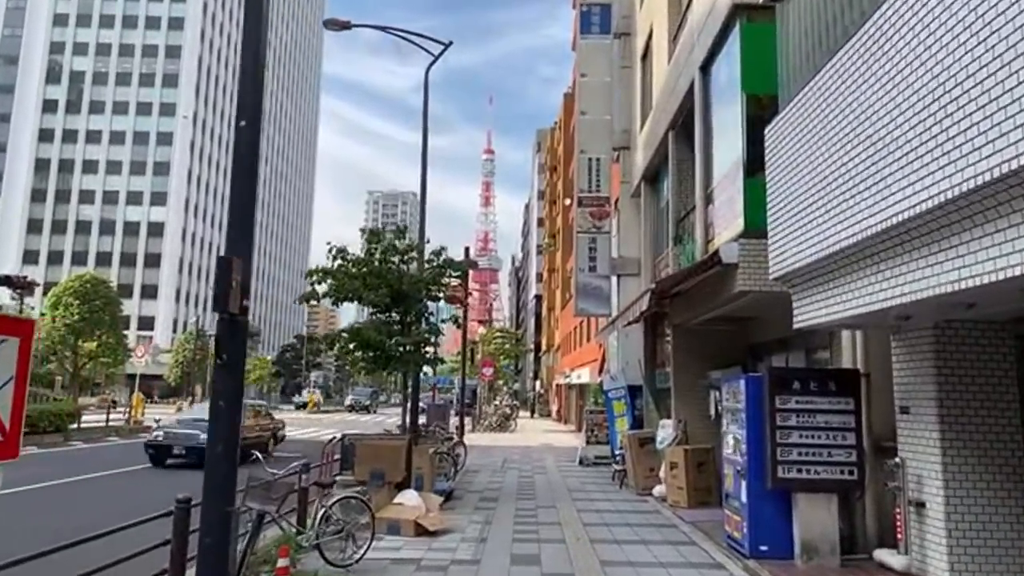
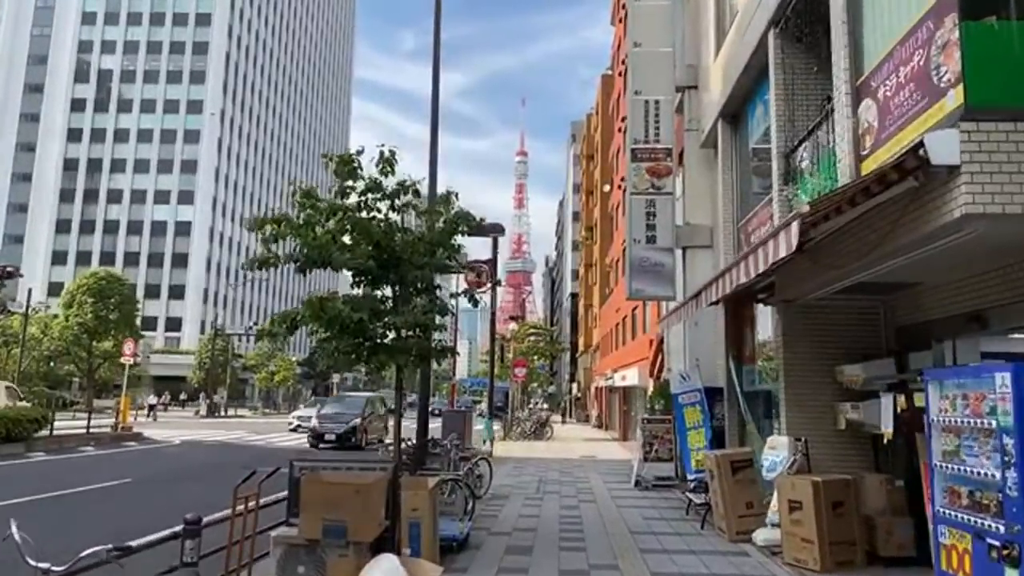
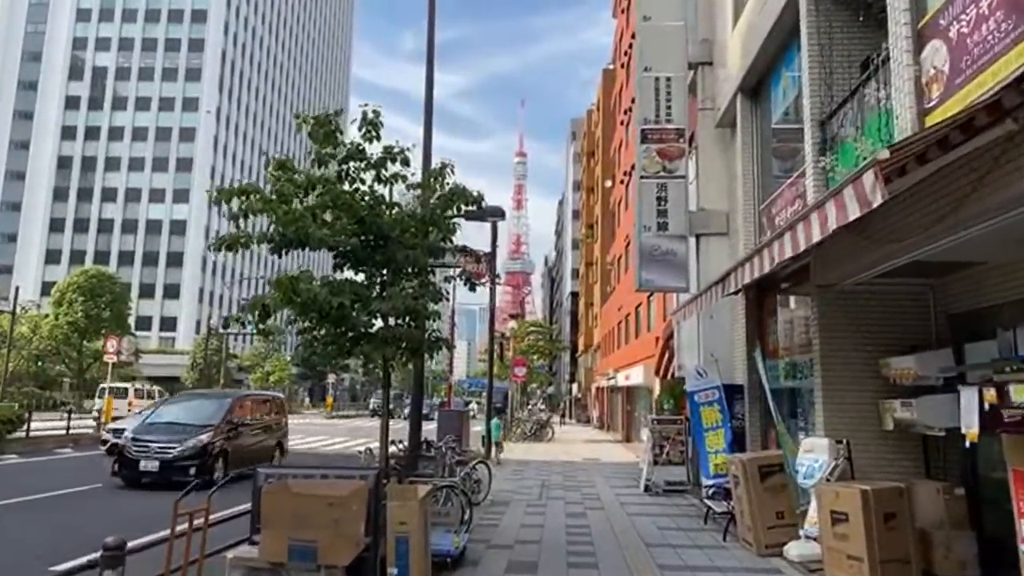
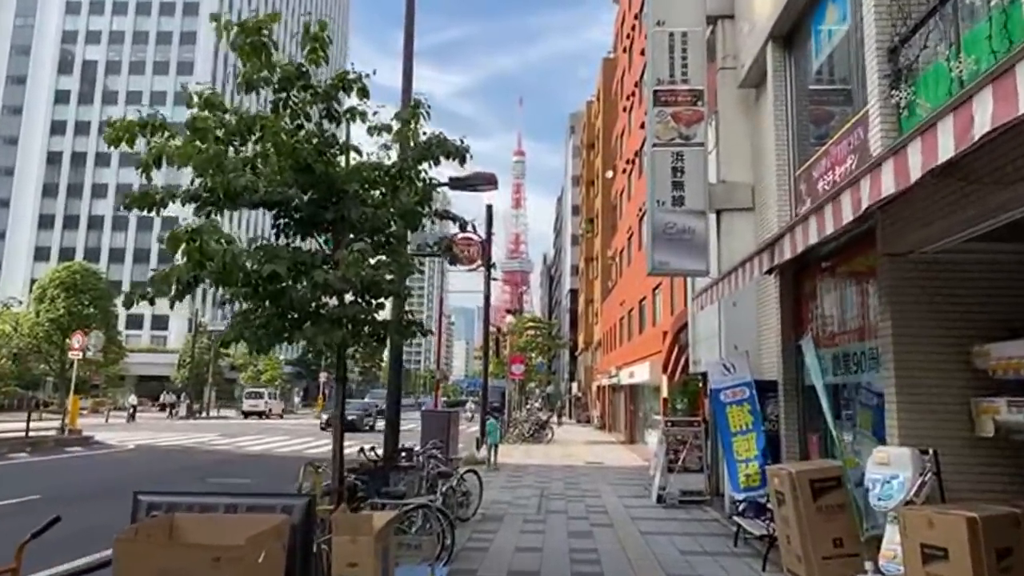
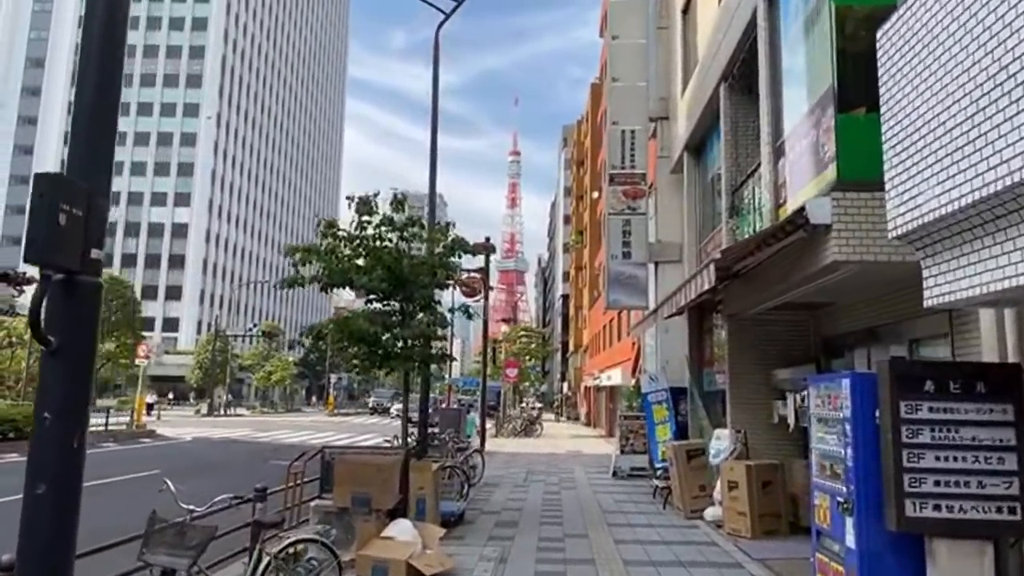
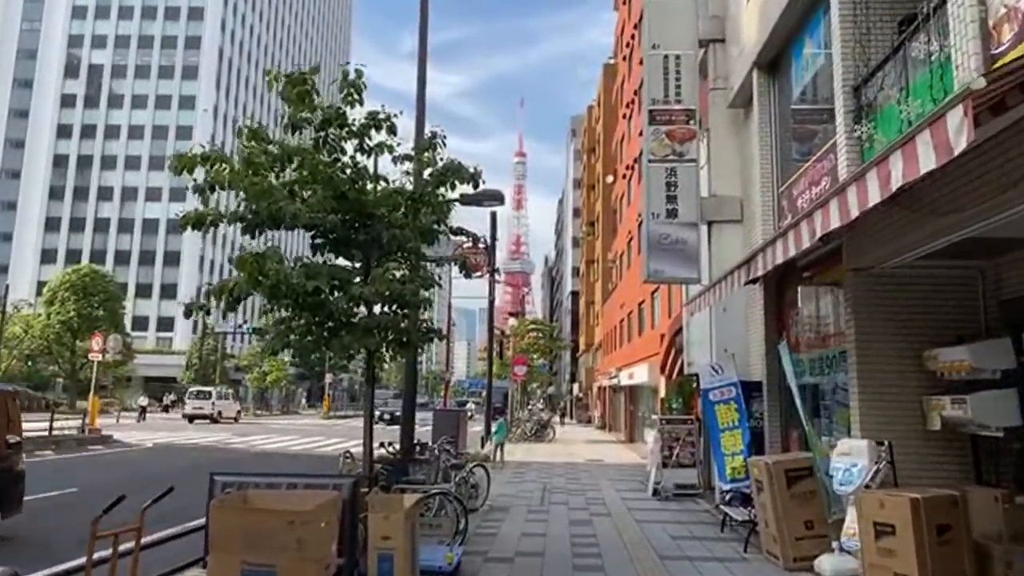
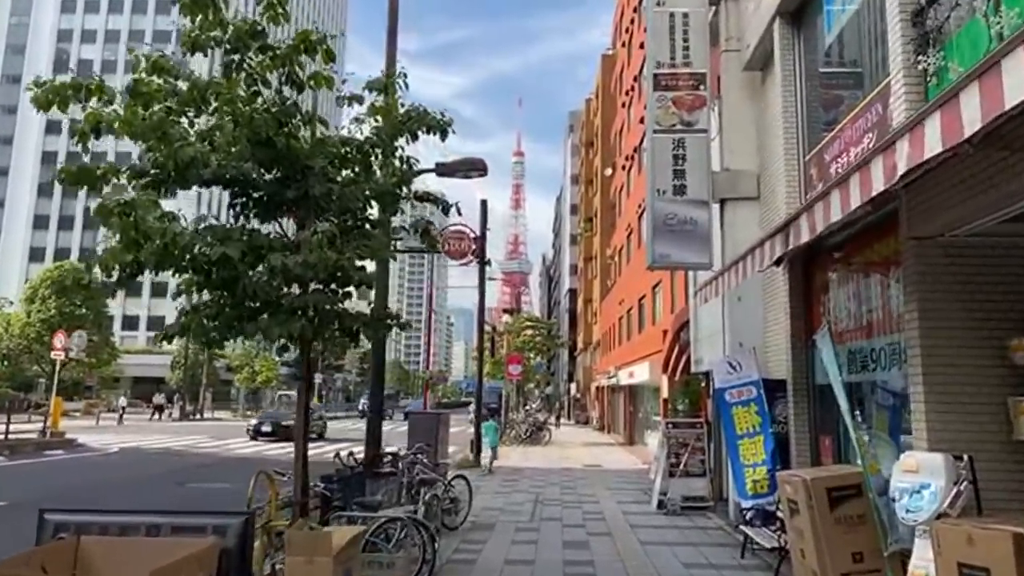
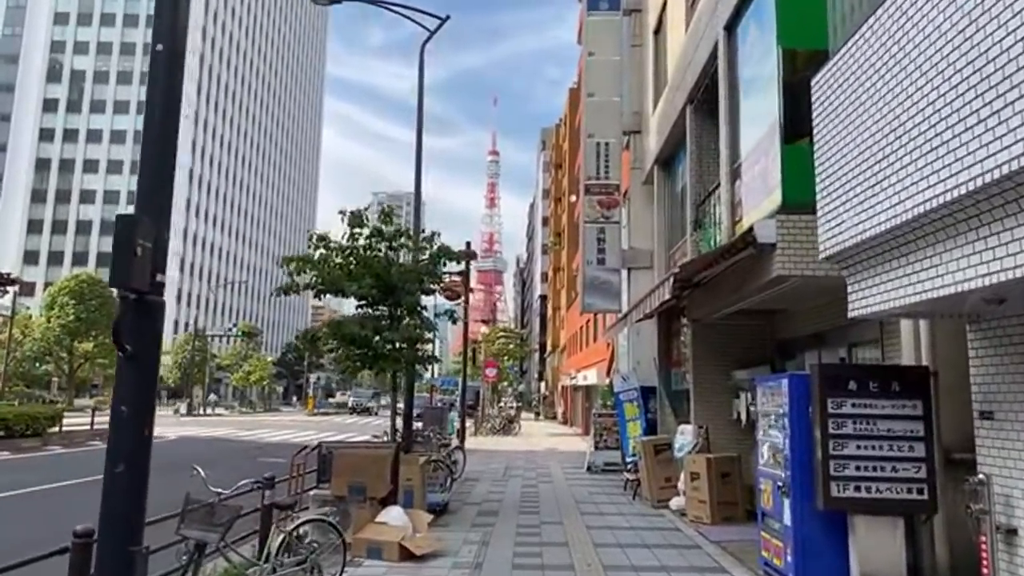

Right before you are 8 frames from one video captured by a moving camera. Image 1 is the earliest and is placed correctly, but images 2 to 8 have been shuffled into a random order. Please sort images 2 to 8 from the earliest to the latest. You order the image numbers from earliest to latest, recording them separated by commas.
8, 5, 2, 3, 6, 4, 7
